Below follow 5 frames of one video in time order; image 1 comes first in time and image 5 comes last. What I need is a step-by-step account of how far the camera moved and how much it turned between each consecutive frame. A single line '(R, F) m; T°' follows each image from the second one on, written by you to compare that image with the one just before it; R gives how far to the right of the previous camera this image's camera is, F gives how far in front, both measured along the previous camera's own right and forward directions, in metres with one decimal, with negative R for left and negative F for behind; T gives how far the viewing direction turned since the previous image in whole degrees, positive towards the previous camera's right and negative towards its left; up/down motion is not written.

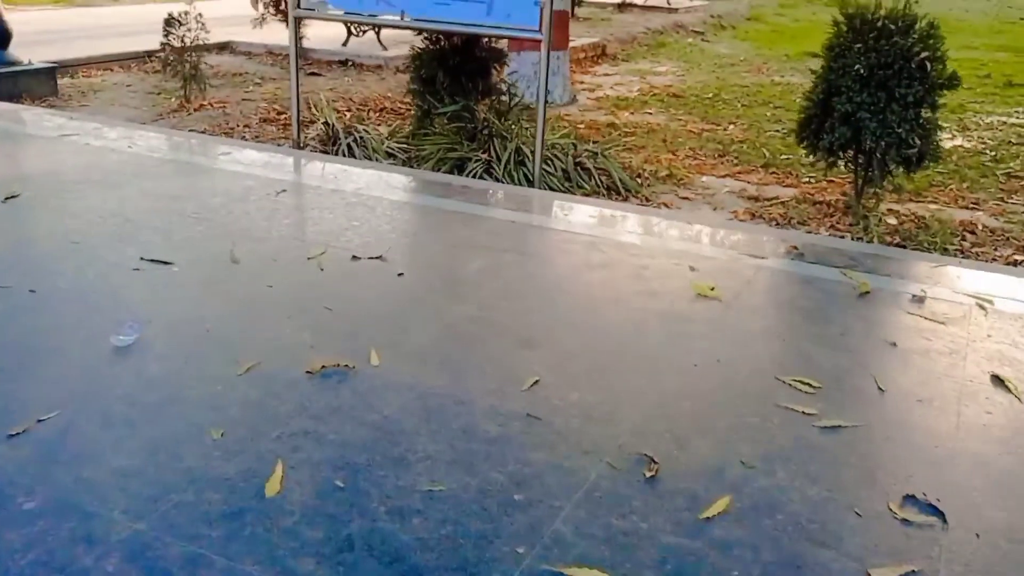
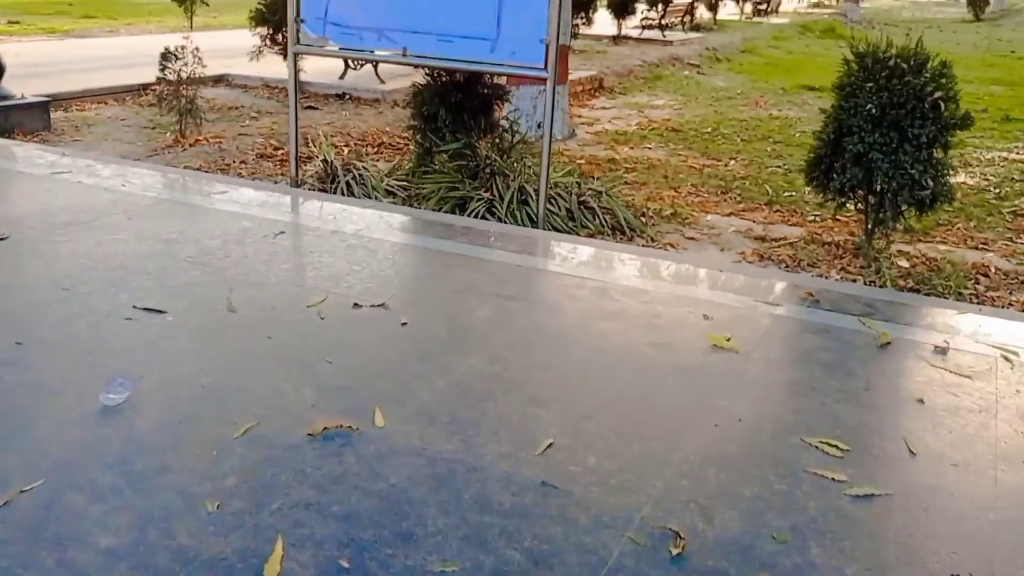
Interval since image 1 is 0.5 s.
(-0.1, +0.1) m; 0°
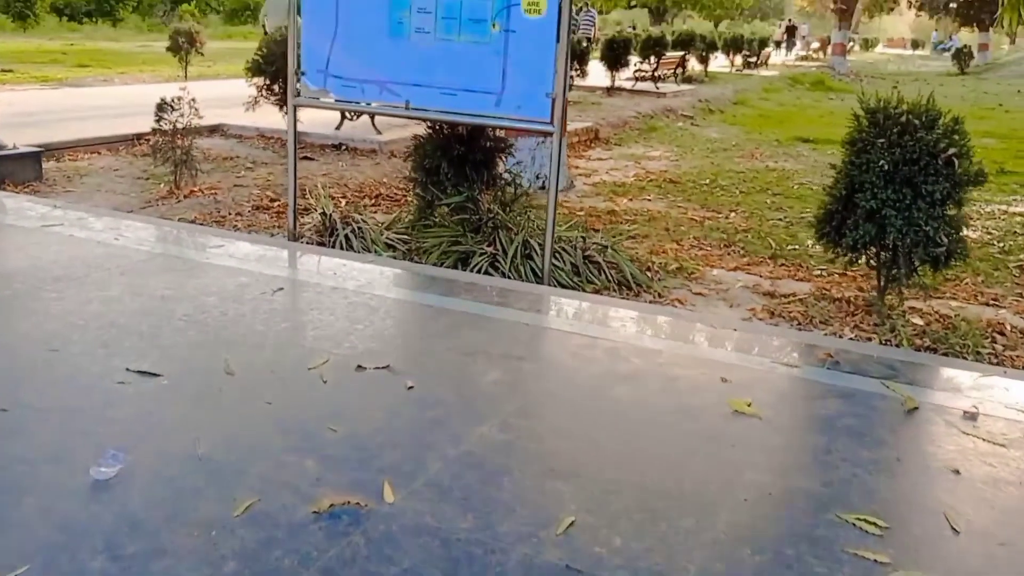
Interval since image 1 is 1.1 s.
(-0.1, +0.2) m; +1°
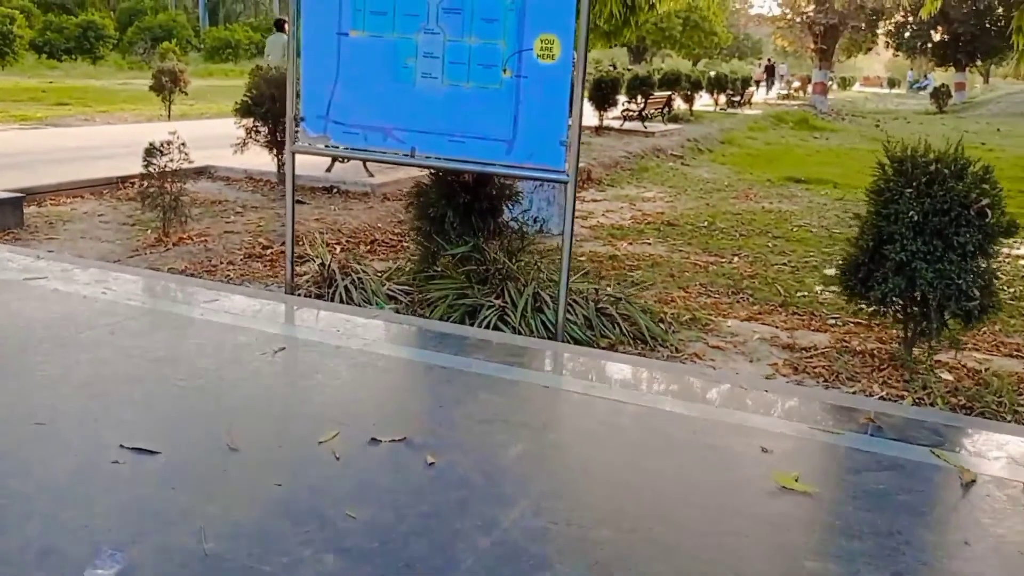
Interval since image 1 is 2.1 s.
(-0.2, +0.3) m; +1°
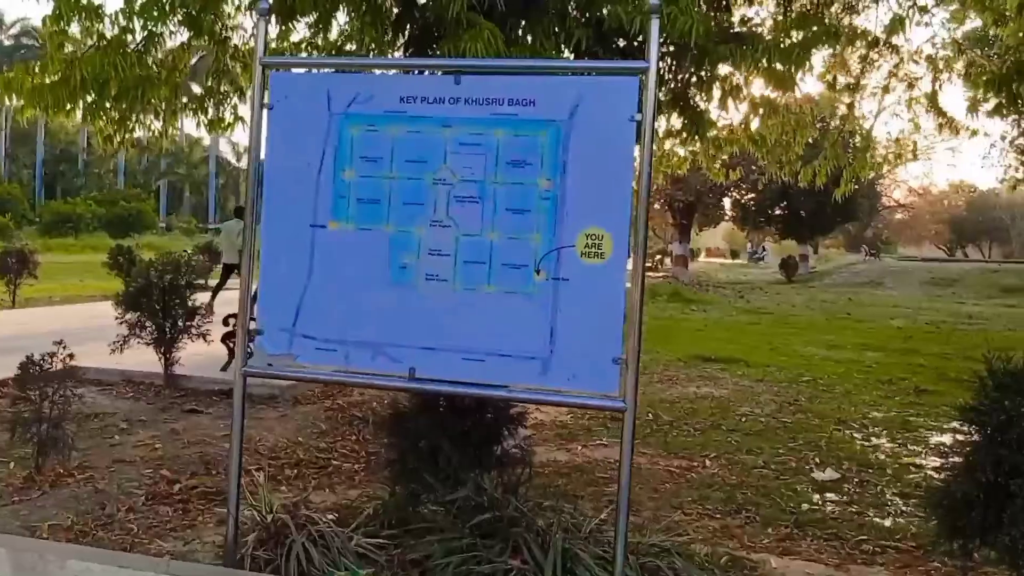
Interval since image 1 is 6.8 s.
(-0.8, +1.2) m; +9°
